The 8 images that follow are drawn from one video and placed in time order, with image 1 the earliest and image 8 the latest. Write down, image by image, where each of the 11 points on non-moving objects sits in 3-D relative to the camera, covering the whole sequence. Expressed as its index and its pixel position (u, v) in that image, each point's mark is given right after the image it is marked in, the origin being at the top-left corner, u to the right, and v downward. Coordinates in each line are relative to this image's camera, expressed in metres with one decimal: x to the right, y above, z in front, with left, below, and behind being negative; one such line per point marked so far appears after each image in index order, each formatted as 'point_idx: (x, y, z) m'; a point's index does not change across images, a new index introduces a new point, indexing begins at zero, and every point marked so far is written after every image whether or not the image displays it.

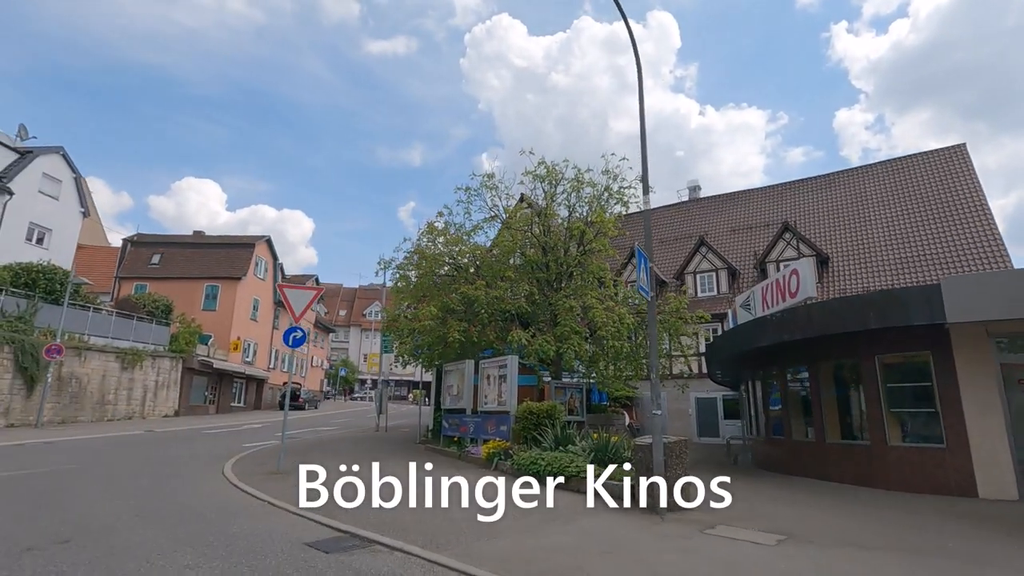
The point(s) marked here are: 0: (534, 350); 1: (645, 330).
0: (+0.7, -1.7, +14.8) m
1: (+4.5, -1.5, +18.2) m
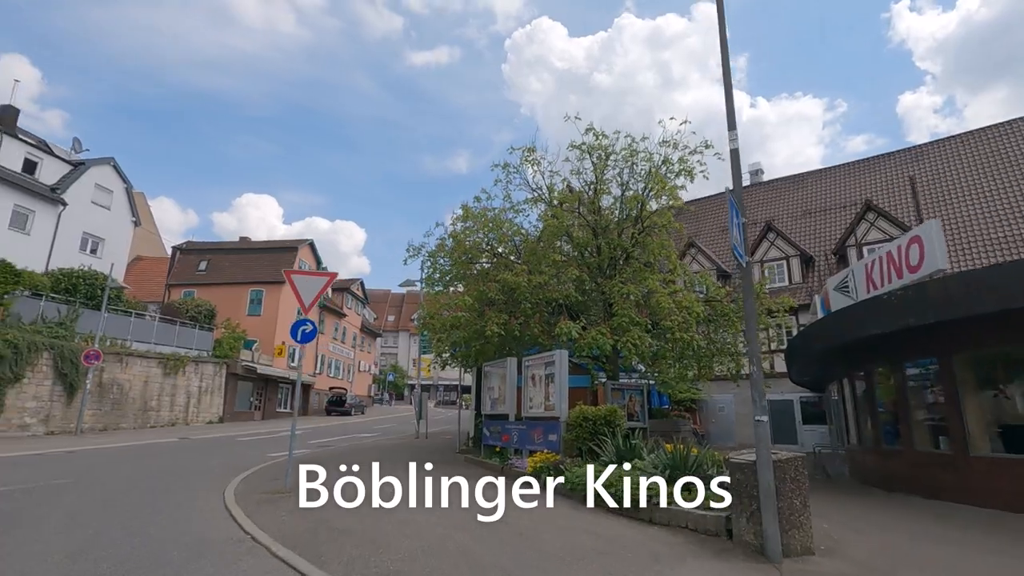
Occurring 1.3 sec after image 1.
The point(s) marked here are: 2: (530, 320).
0: (+1.8, -1.3, +12.6) m
1: (+6.0, -1.0, +15.7) m
2: (+0.5, -0.8, +13.3) m
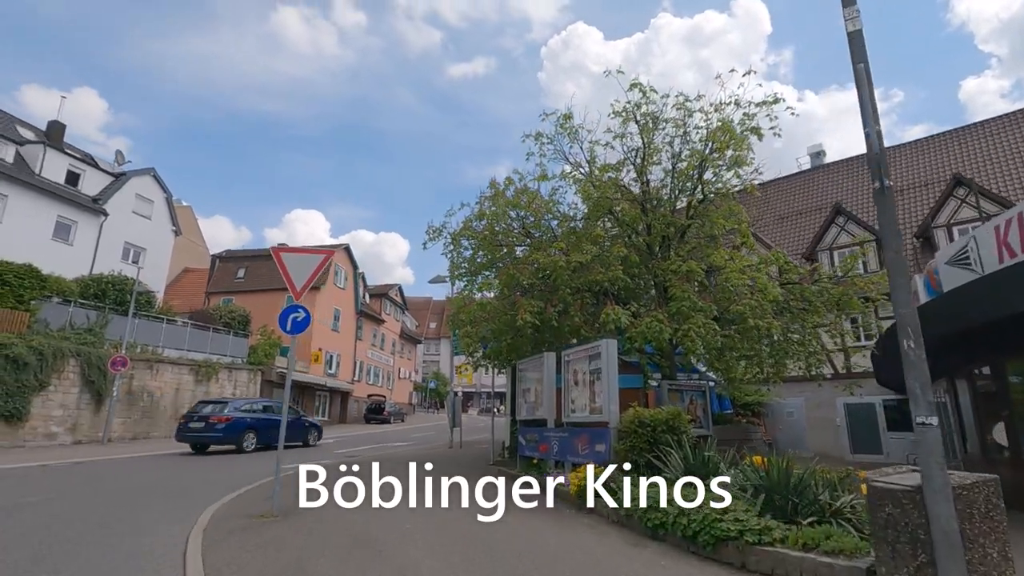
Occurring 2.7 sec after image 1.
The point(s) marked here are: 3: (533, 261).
0: (+2.5, -0.9, +10.5) m
1: (+6.9, -0.6, +13.2) m
2: (+1.3, -0.4, +11.3) m
3: (+0.5, +0.6, +11.8) m
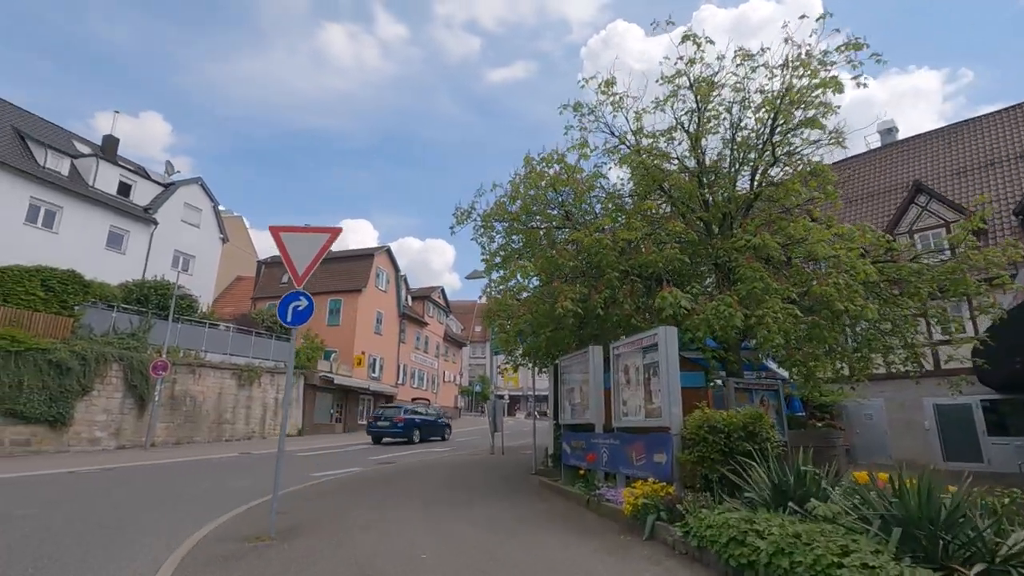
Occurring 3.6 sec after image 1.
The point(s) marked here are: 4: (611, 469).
0: (+3.2, -0.6, +8.9) m
1: (+7.8, -0.1, +11.2) m
2: (+2.0, -0.1, +9.8) m
3: (+1.2, +0.9, +10.4) m
4: (+1.6, -2.9, +8.4) m
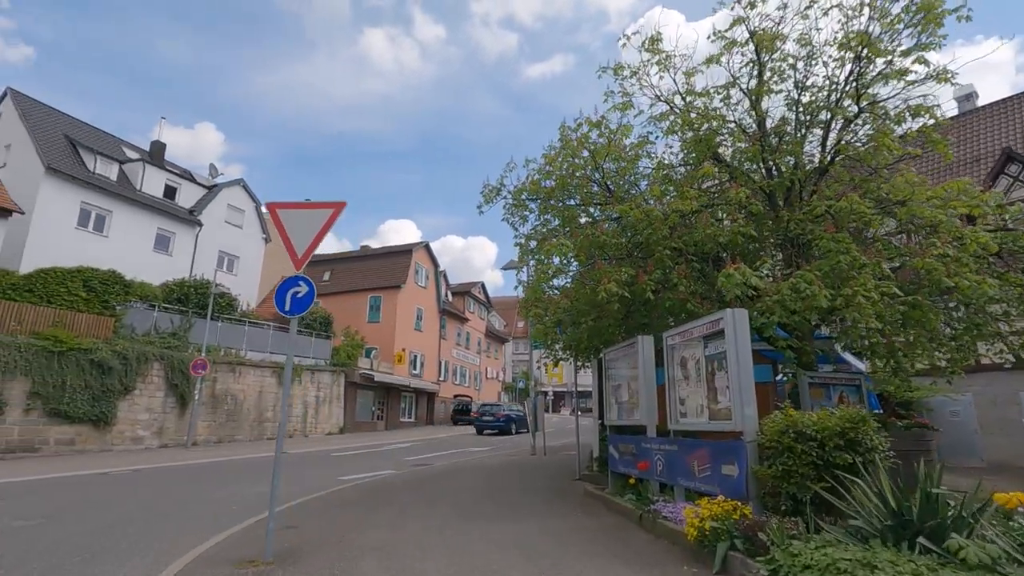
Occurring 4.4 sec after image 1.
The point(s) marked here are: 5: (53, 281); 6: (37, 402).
0: (+3.7, -0.2, +7.4) m
1: (+8.4, +0.3, +9.4) m
2: (+2.6, +0.2, +8.4) m
3: (+1.8, +1.2, +9.1) m
4: (+2.1, -2.6, +7.1) m
5: (-17.0, +0.3, +19.7) m
6: (-15.5, -3.7, +17.4) m
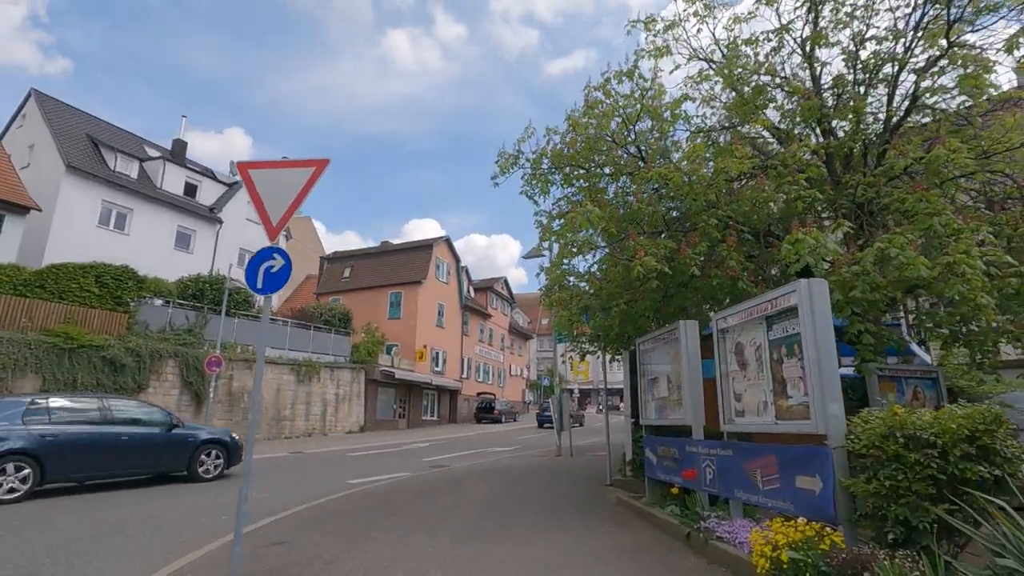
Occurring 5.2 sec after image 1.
0: (+3.9, +0.1, +6.1) m
1: (+8.7, +0.7, +7.9) m
2: (+2.9, +0.5, +7.2) m
3: (+2.1, +1.5, +7.9) m
4: (+2.3, -2.3, +5.9) m
5: (-16.2, +0.4, +19.4) m
6: (-14.8, -3.6, +17.0) m
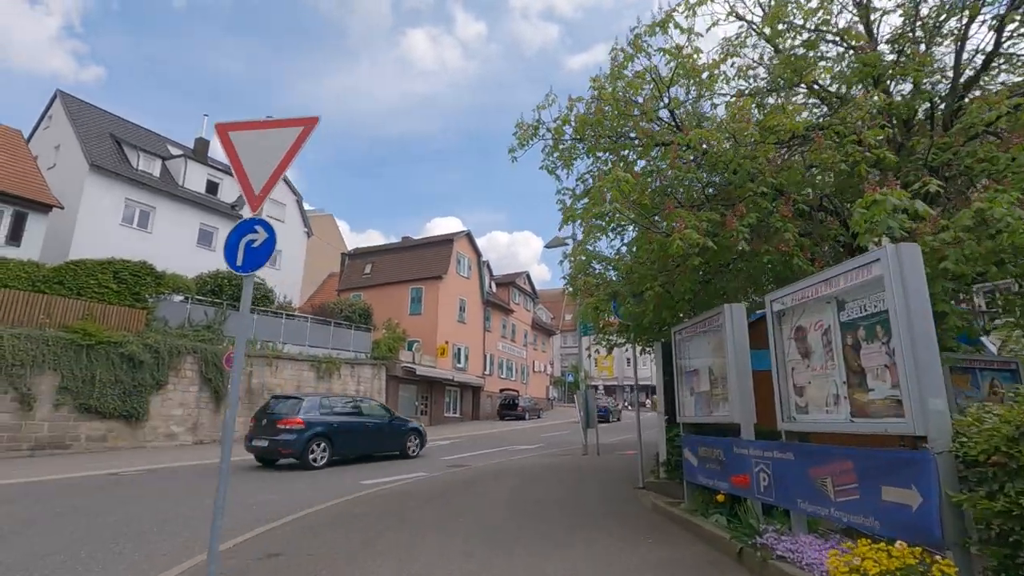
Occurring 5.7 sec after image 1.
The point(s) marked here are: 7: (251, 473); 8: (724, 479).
0: (+4.1, +0.3, +5.2) m
1: (+9.0, +1.0, +6.8) m
2: (+3.1, +0.8, +6.3) m
3: (+2.4, +1.7, +7.0) m
4: (+2.5, -2.0, +5.1) m
5: (-15.4, +0.5, +19.2) m
6: (-14.0, -3.4, +16.8) m
7: (-5.8, -4.4, +11.9) m
8: (+2.4, -2.2, +6.1) m
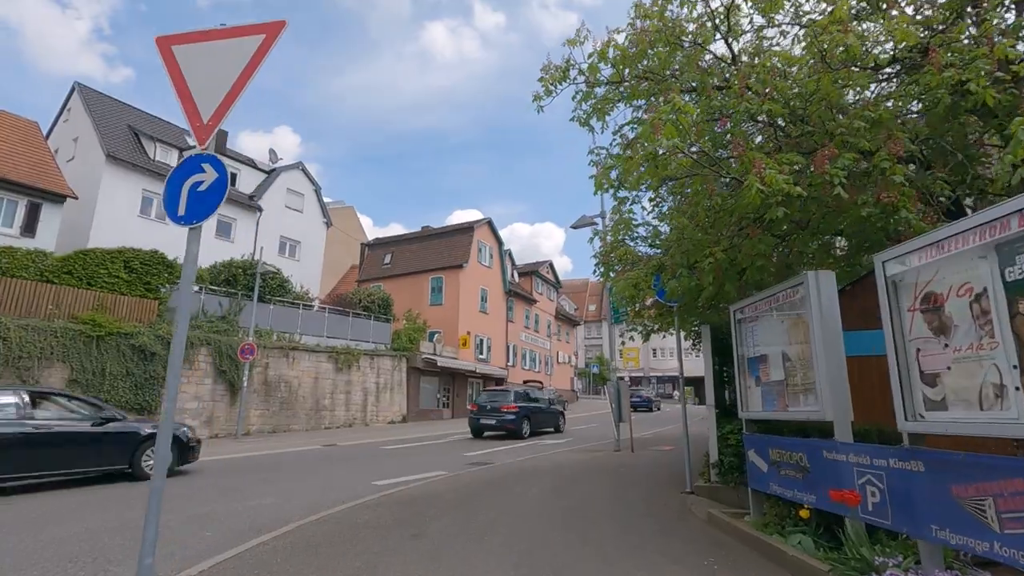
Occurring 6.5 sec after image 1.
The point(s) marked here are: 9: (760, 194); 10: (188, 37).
0: (+4.3, +0.7, +3.9) m
1: (+9.3, +1.4, +5.2) m
2: (+3.4, +1.1, +5.0) m
3: (+2.7, +2.1, +5.7) m
4: (+2.8, -1.7, +3.8) m
5: (-14.6, +0.9, +18.7) m
6: (-13.3, -3.1, +16.3) m
7: (-5.3, -4.0, +11.0) m
8: (+2.7, -1.8, +4.9) m
9: (+2.1, +0.8, +4.7) m
10: (-2.2, +1.7, +3.7) m
